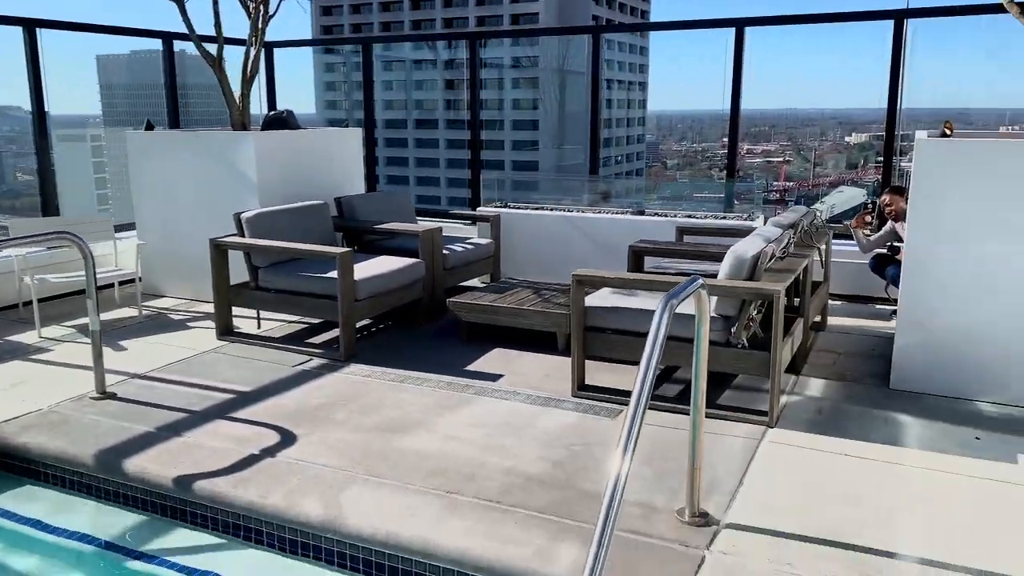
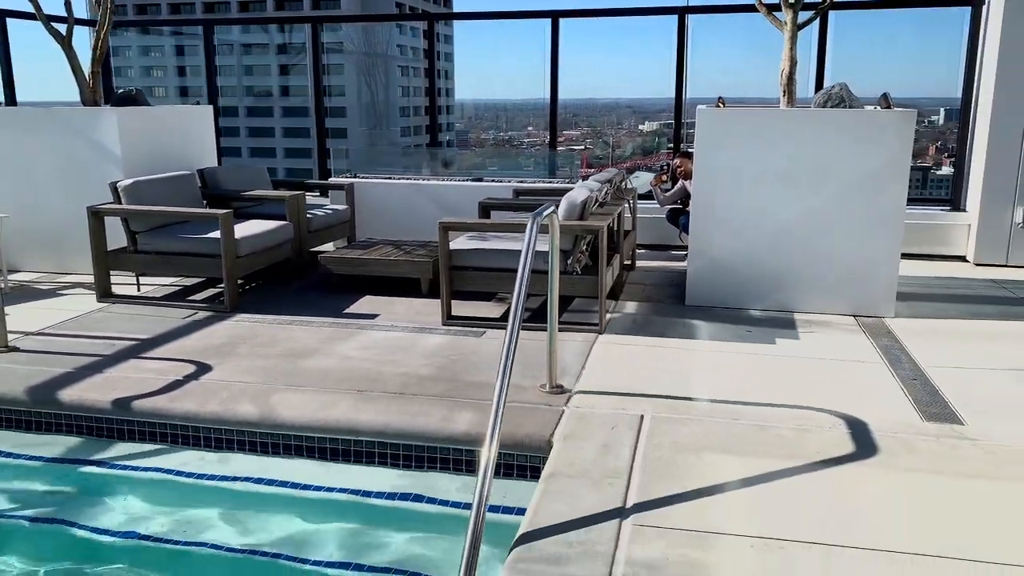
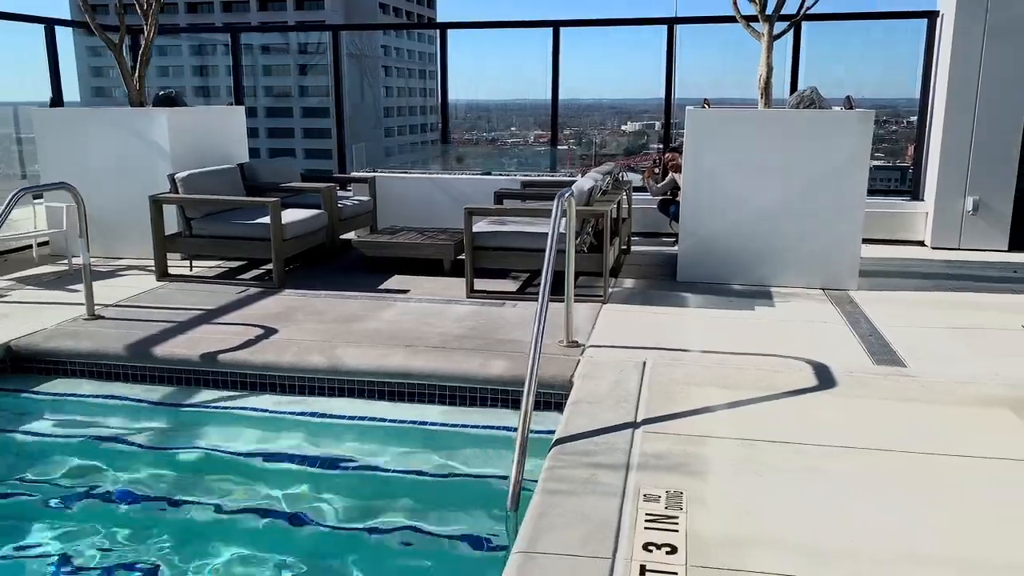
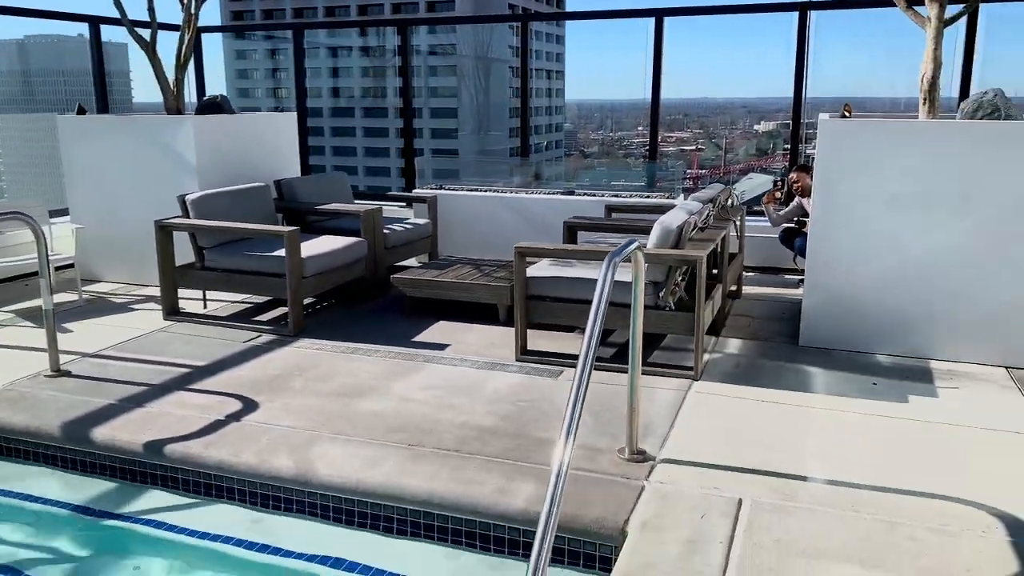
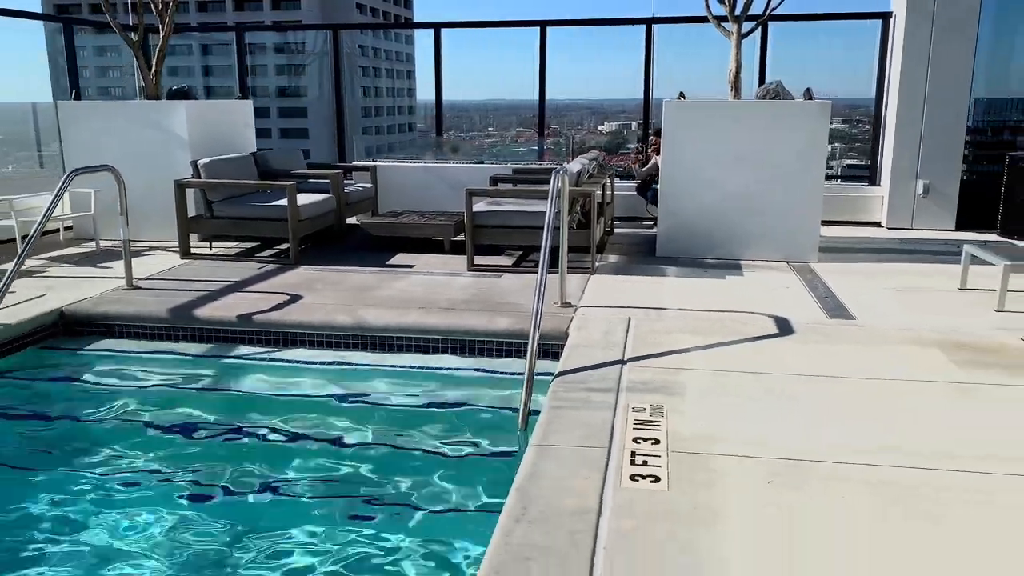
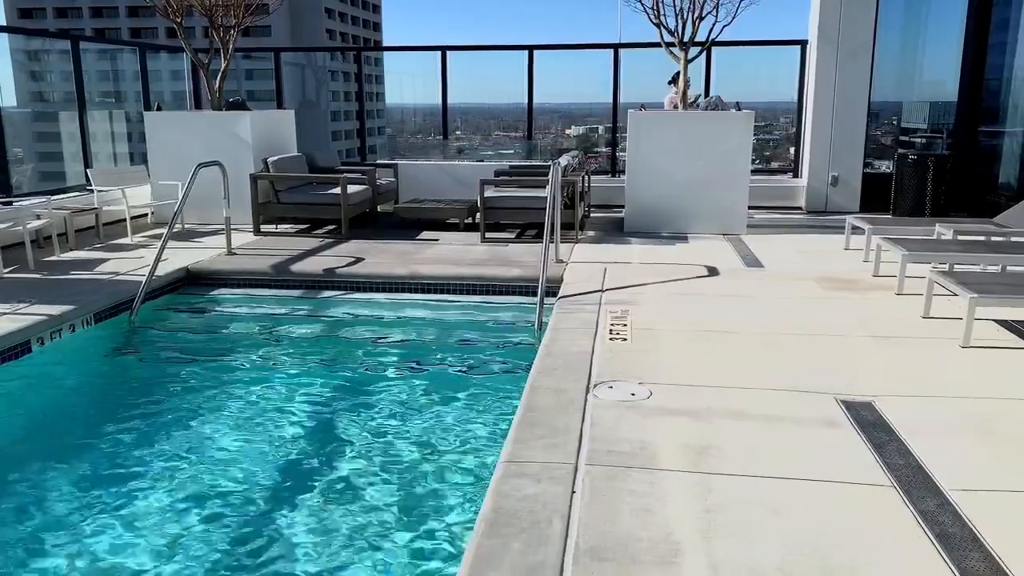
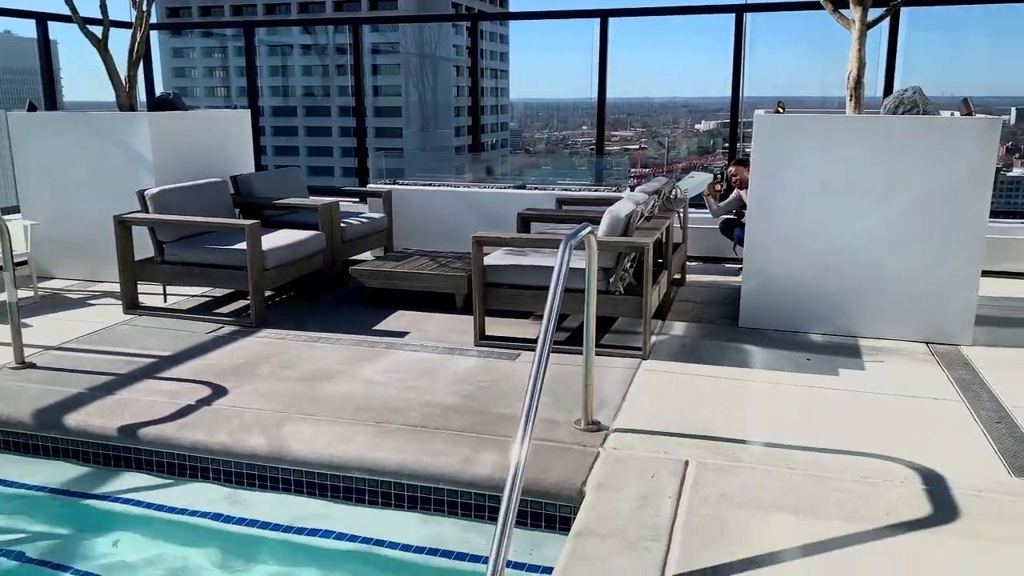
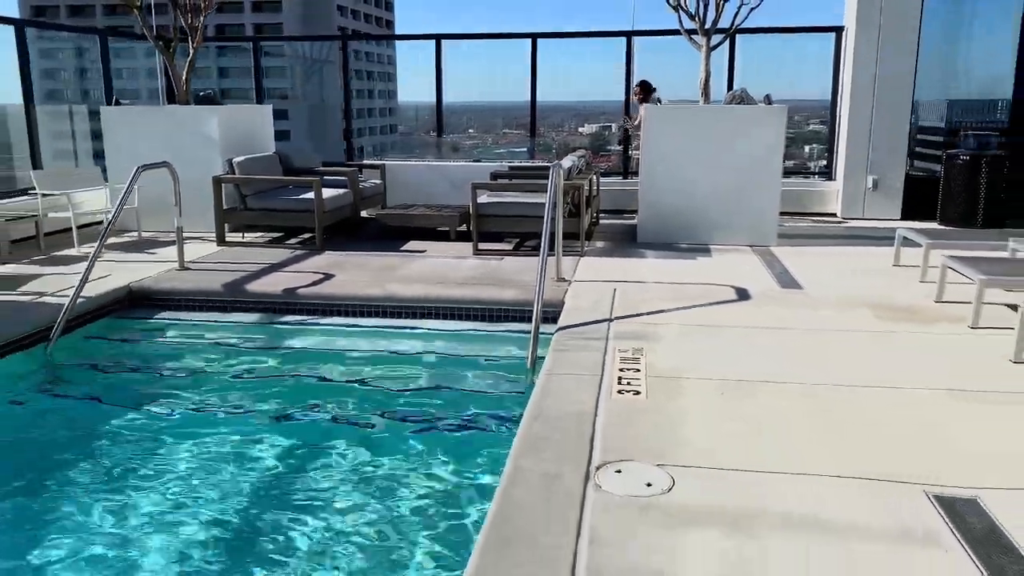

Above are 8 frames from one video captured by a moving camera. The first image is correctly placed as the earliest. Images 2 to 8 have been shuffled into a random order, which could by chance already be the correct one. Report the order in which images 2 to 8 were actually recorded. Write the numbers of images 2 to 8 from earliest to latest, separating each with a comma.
4, 7, 2, 3, 5, 8, 6
